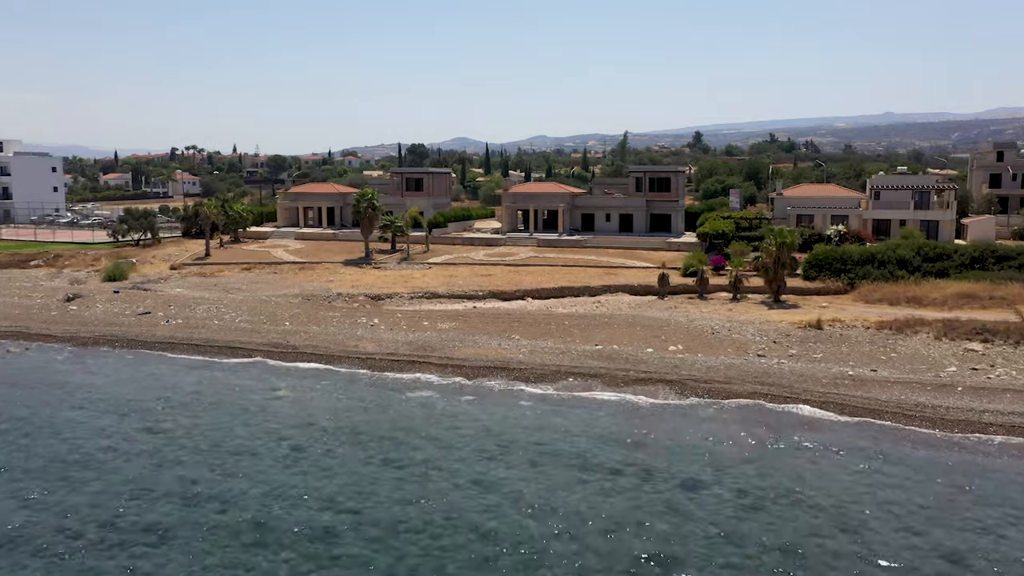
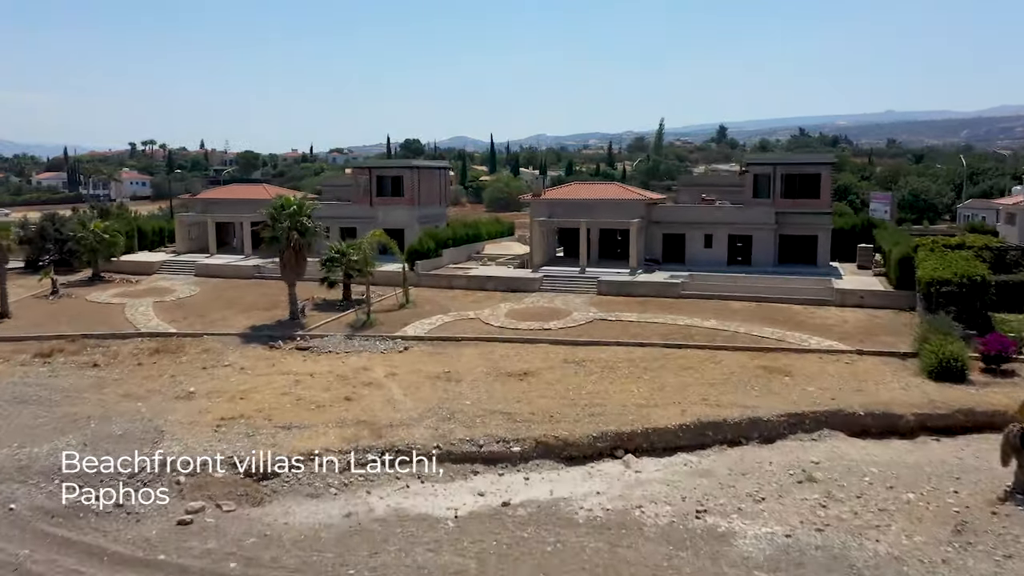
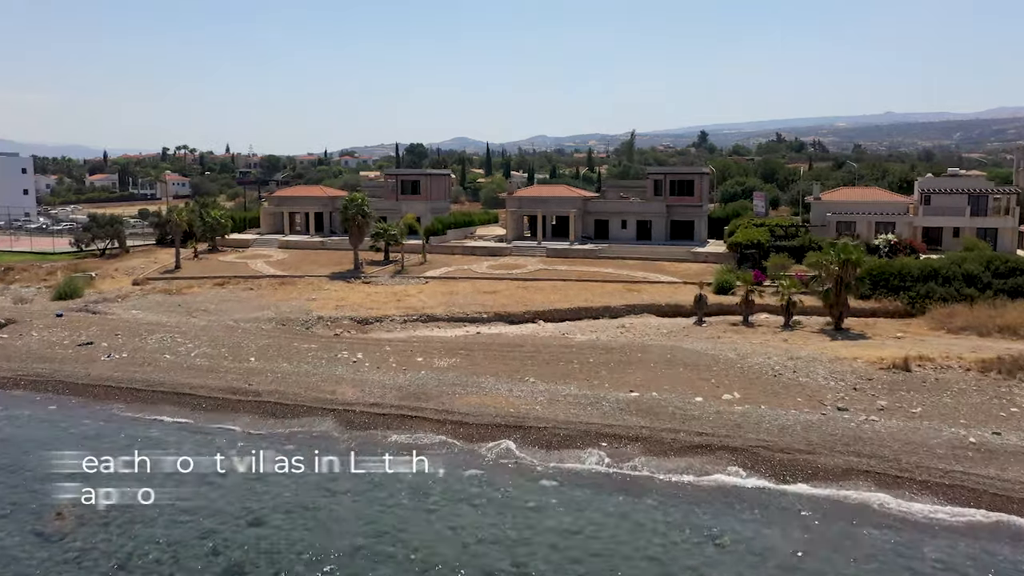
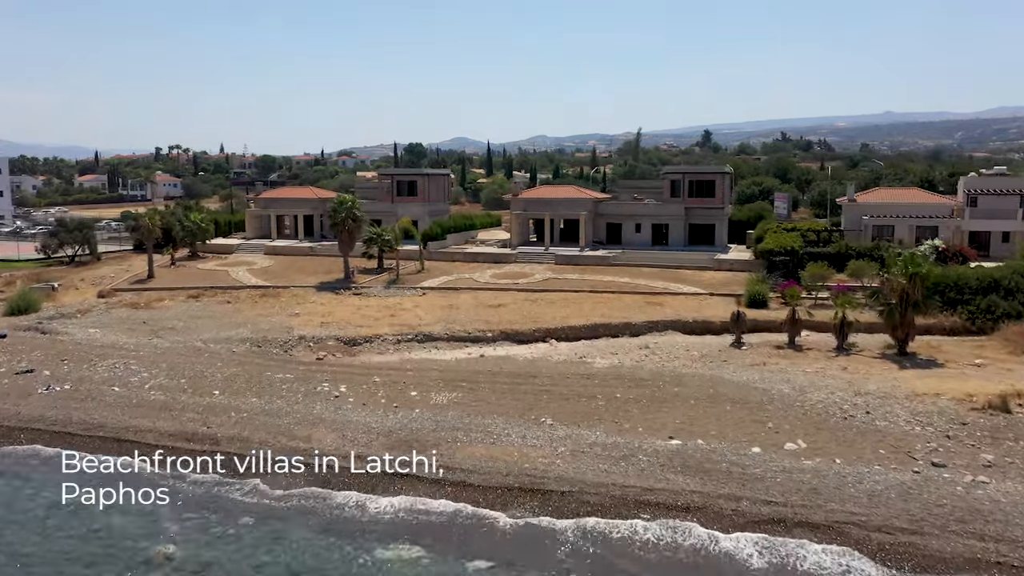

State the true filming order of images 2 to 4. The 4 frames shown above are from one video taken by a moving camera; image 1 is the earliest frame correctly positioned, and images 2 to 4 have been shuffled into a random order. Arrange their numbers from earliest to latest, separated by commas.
3, 4, 2
